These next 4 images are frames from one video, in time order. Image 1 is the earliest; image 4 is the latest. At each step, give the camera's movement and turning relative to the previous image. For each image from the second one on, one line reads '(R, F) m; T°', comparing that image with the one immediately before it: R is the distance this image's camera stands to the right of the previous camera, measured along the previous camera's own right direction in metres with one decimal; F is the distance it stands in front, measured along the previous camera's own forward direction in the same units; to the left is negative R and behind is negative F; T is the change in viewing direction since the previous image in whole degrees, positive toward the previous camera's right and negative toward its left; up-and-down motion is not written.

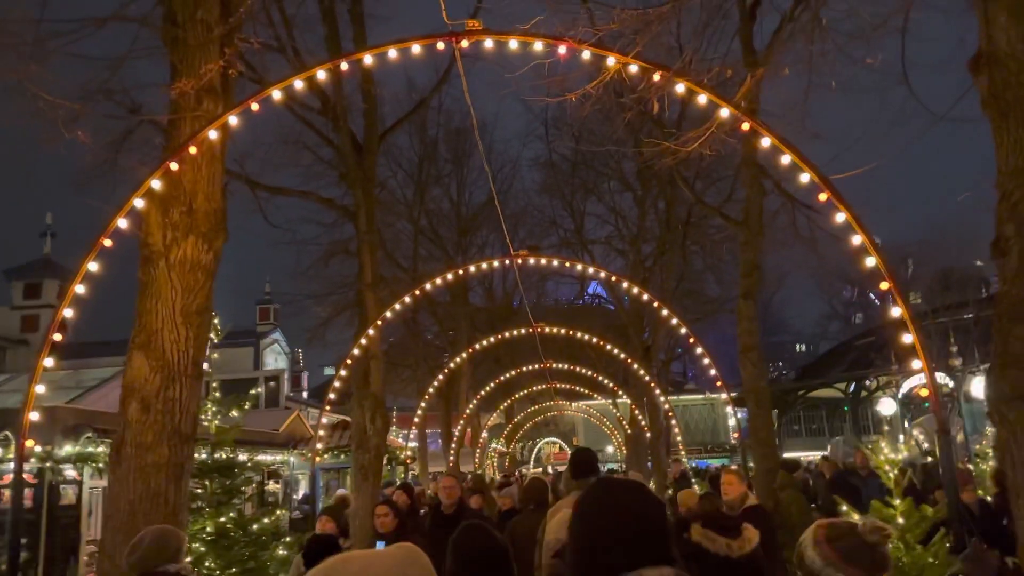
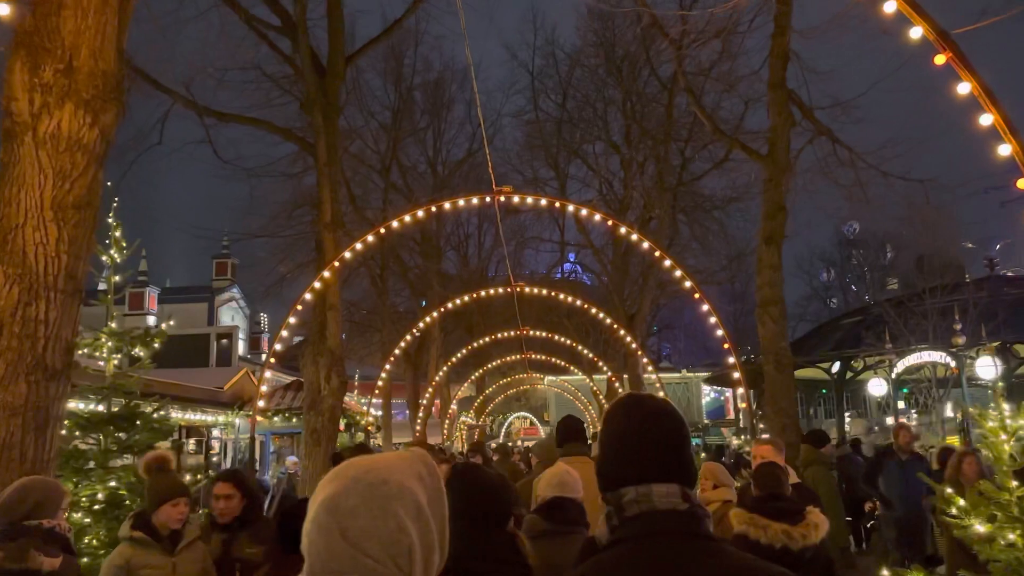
(-0.1, +1.7) m; +2°
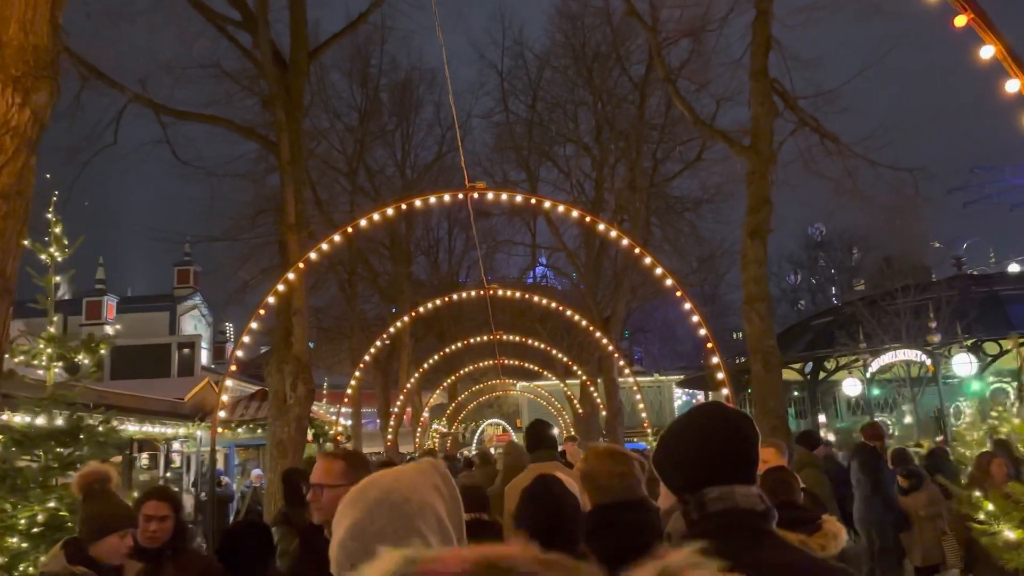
(-0.1, +0.5) m; +2°
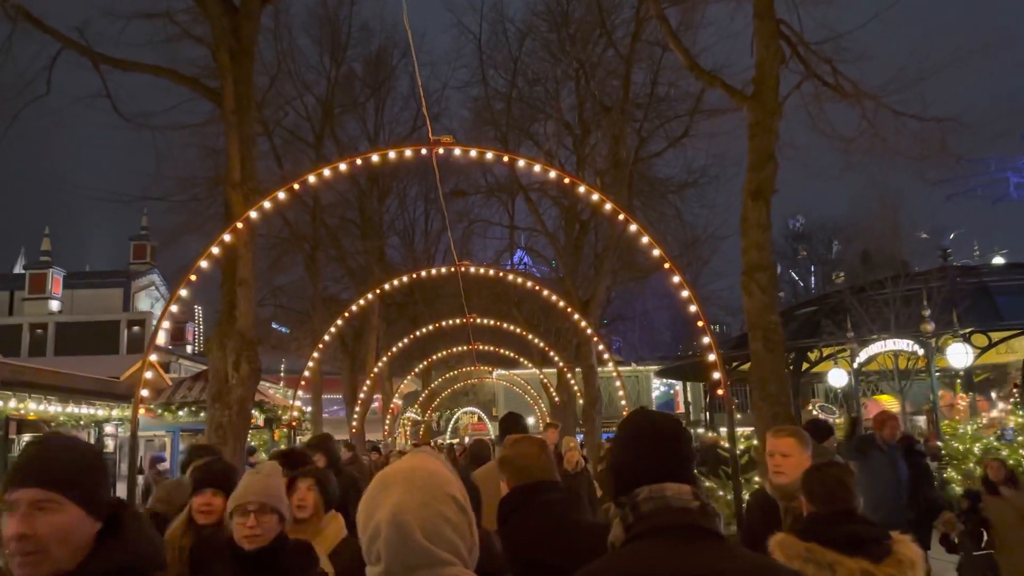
(+0.1, +1.2) m; +1°
